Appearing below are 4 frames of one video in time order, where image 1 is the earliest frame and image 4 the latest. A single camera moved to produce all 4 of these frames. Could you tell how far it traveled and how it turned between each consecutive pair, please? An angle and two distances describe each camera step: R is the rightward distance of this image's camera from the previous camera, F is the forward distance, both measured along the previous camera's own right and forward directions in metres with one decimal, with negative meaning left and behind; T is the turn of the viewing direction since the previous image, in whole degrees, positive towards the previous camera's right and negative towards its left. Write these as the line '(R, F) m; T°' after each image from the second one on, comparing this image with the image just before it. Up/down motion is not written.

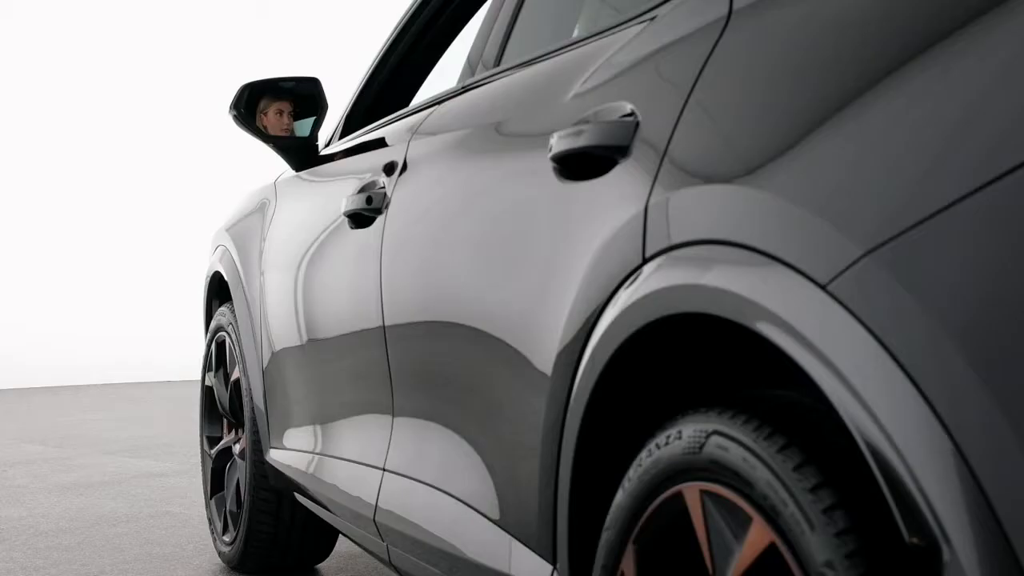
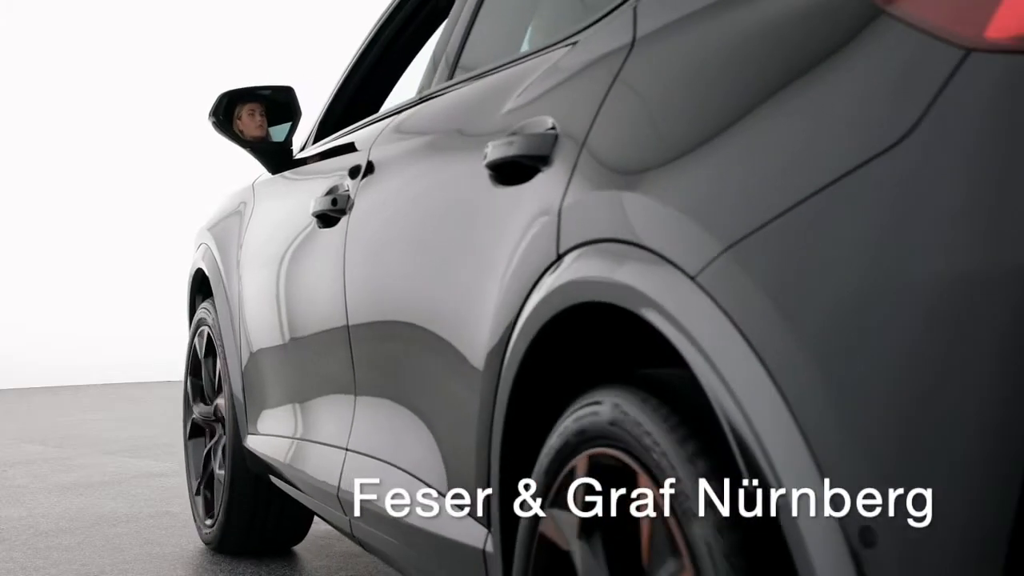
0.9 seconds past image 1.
(+0.1, -0.2) m; 0°
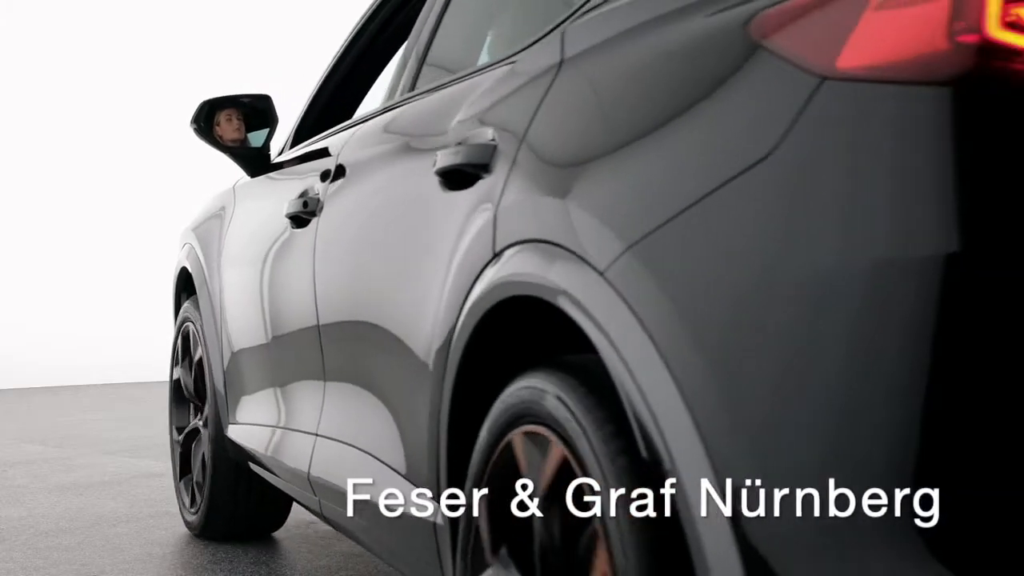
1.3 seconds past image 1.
(+0.1, -0.1) m; 0°
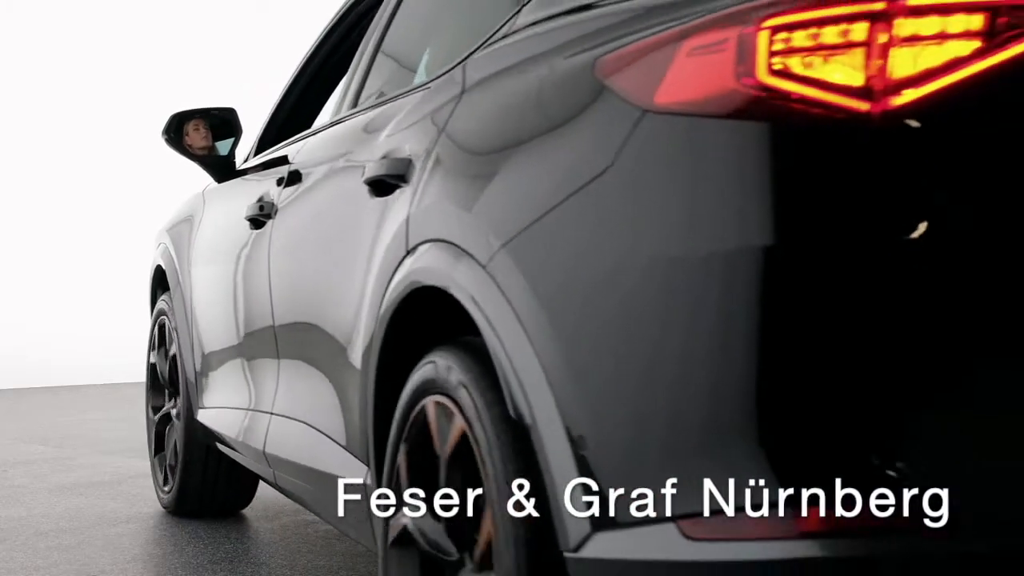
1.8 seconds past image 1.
(+0.1, -0.3) m; 0°
